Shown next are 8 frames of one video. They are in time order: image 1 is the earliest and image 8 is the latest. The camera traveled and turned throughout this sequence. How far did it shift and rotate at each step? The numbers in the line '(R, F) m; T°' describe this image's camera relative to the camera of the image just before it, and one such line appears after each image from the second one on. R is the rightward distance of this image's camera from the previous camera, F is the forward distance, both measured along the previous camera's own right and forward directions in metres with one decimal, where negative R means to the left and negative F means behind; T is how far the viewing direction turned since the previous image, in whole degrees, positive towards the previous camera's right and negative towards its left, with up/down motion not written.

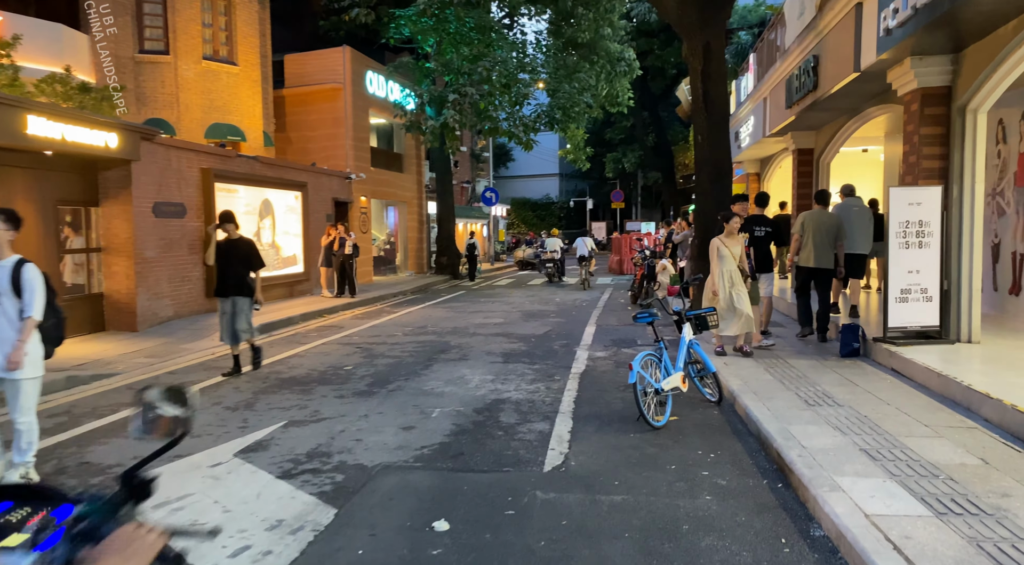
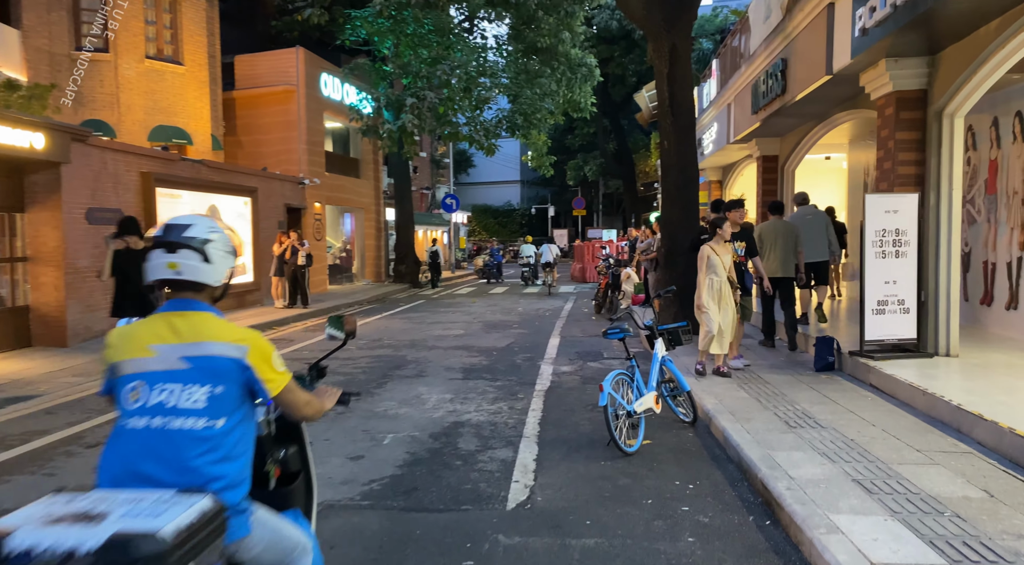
(0.0, +0.5) m; +3°
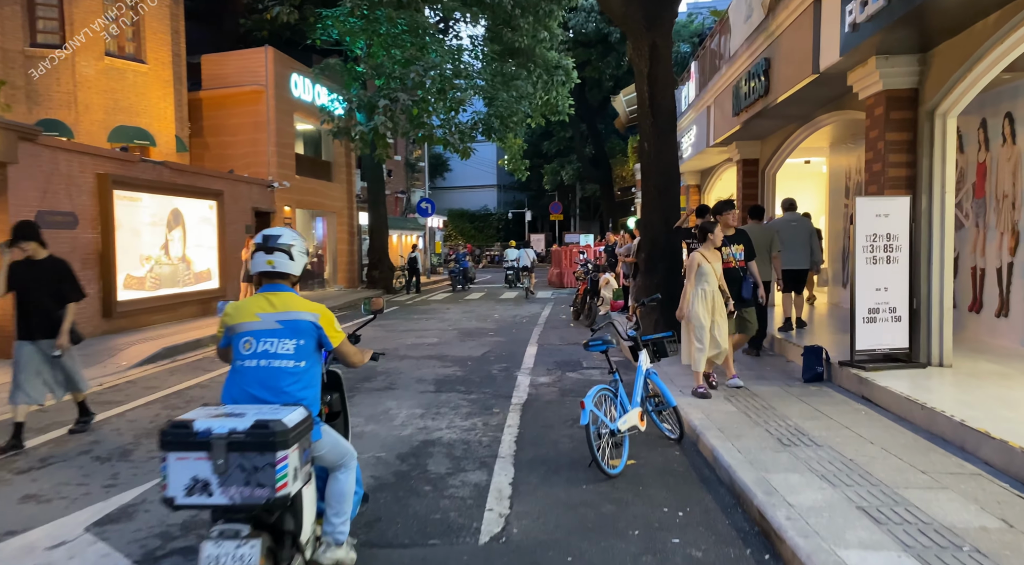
(0.0, +0.4) m; +2°
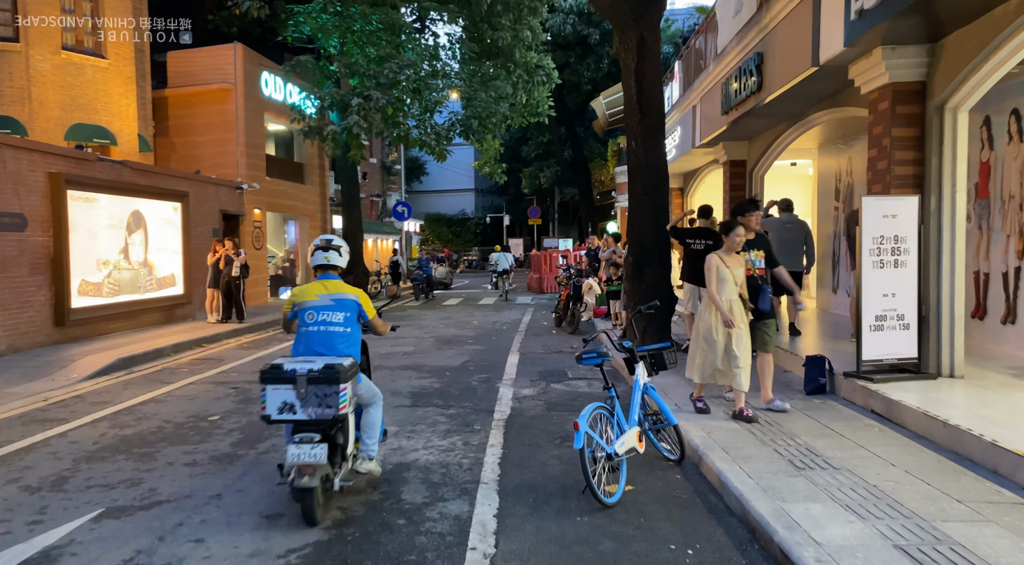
(0.0, +0.6) m; +2°
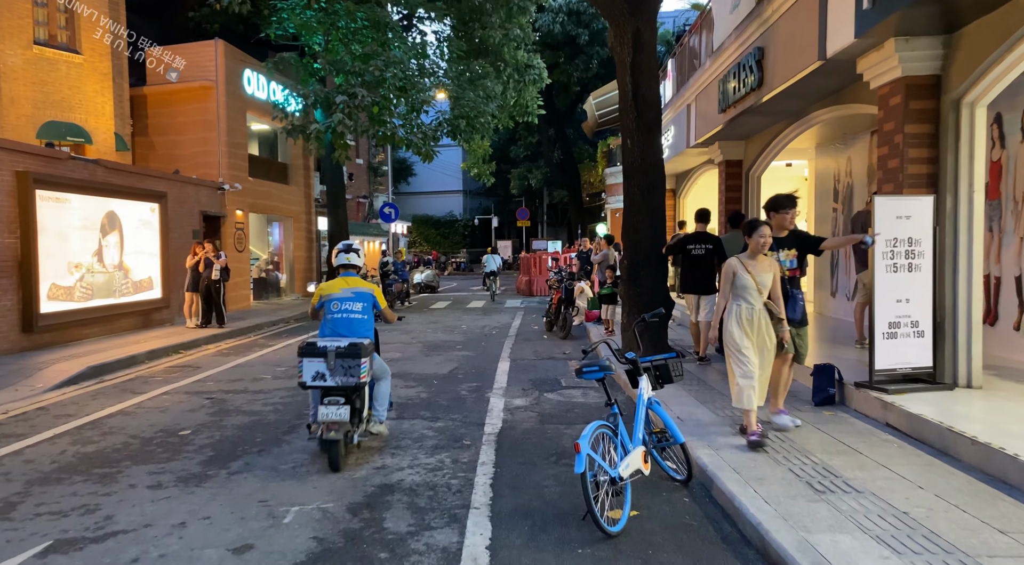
(0.0, +0.4) m; +1°
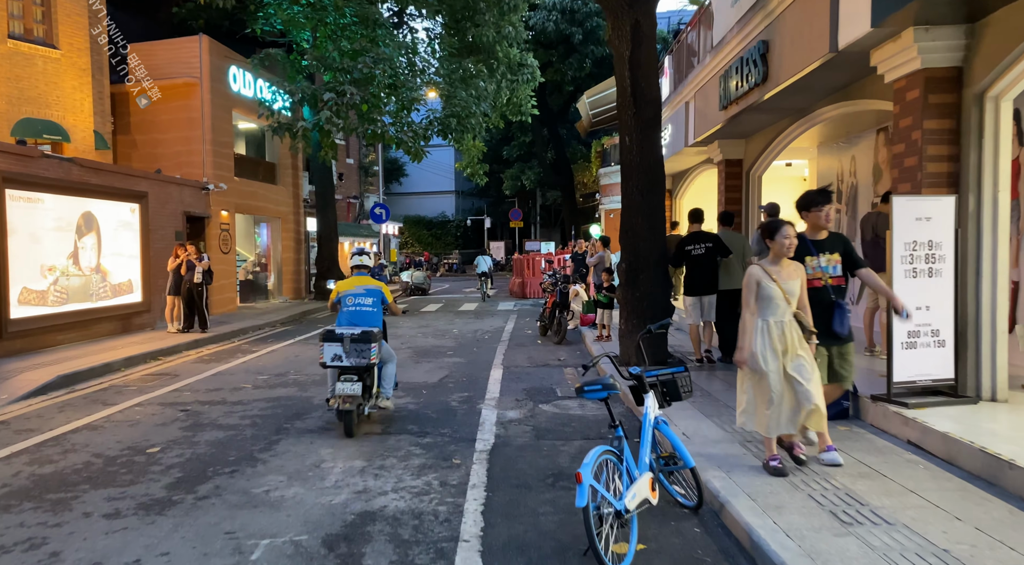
(0.0, +0.4) m; +1°
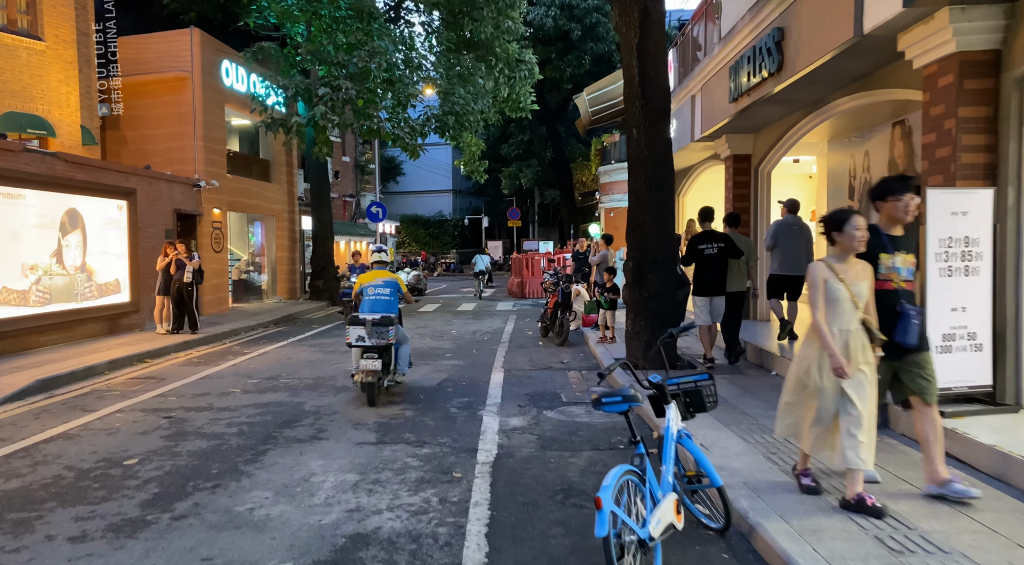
(-0.1, +0.4) m; 0°
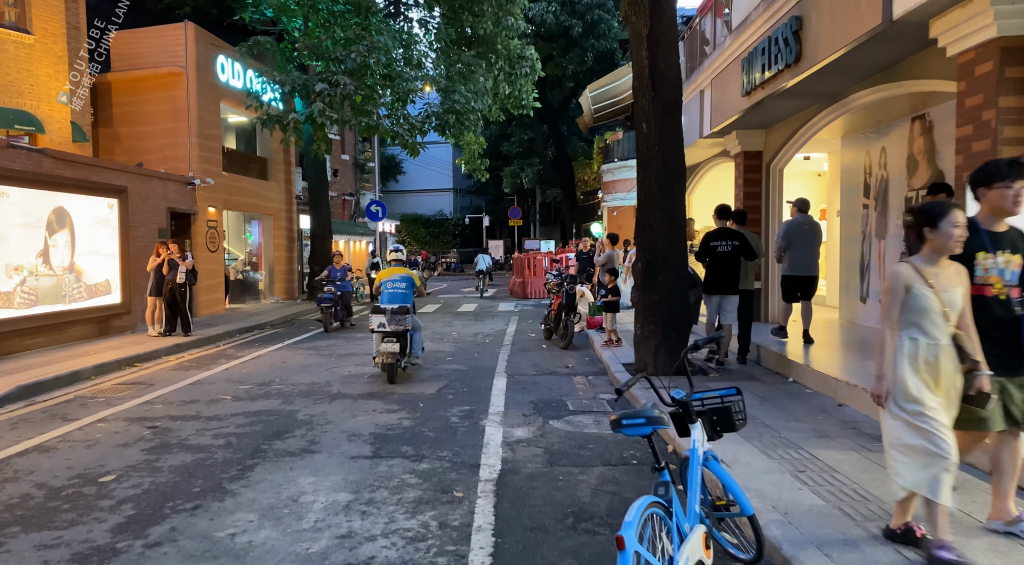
(0.0, +0.4) m; 0°
